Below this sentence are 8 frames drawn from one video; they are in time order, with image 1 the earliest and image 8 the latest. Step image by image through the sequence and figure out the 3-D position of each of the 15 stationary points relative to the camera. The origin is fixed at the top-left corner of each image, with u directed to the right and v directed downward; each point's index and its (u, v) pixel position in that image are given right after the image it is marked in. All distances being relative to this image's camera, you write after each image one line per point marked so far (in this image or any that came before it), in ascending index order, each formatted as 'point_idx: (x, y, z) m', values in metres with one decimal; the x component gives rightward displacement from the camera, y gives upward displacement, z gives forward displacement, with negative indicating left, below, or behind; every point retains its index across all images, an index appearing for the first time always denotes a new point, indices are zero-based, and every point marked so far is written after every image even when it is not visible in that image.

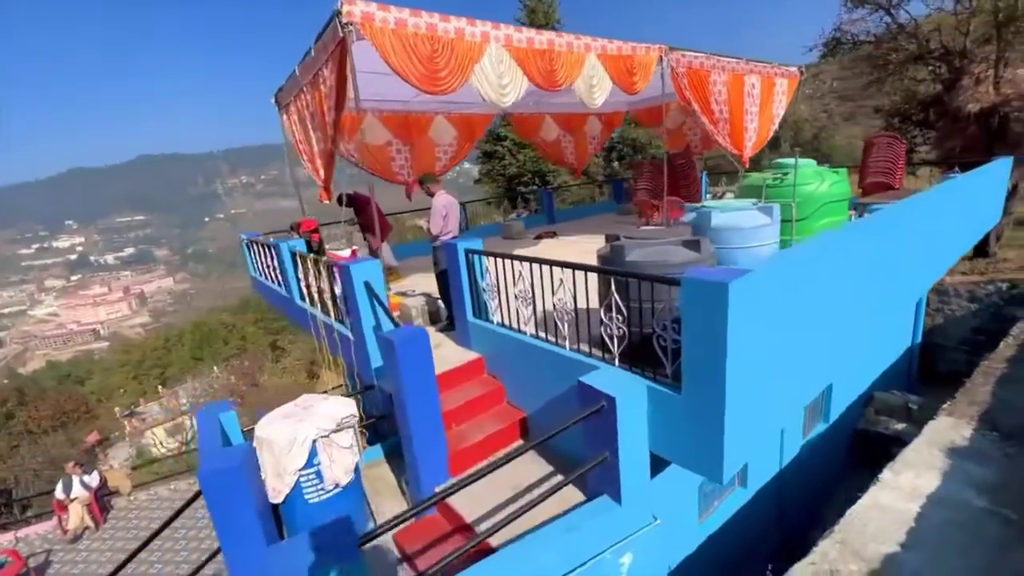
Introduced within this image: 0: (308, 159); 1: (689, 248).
0: (-3.0, +1.9, +6.7) m
1: (+1.4, +0.3, +3.5) m
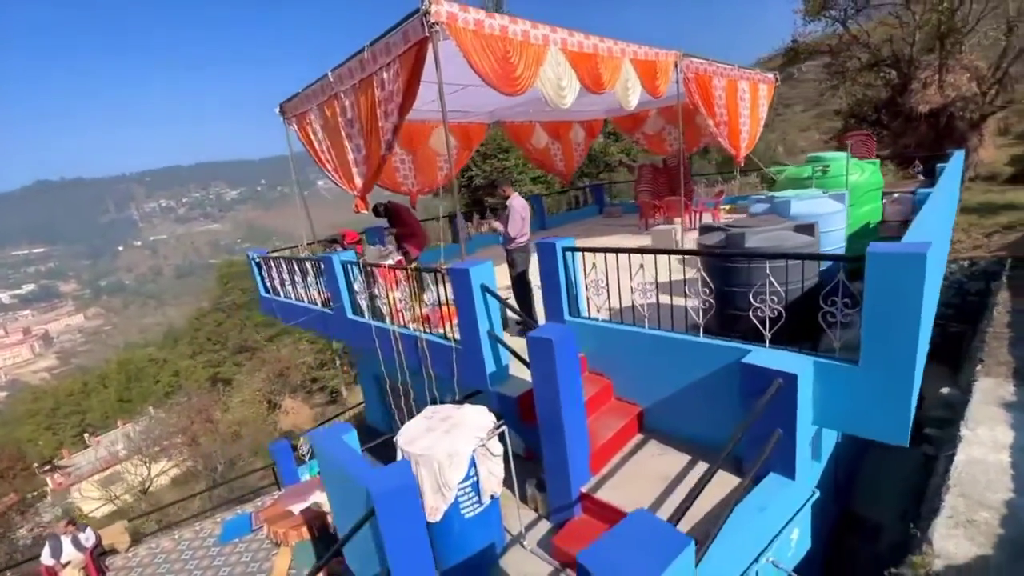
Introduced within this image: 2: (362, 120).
0: (-2.5, +1.7, +6.4) m
1: (+2.4, +0.4, +3.7) m
2: (-1.8, +2.0, +5.5) m
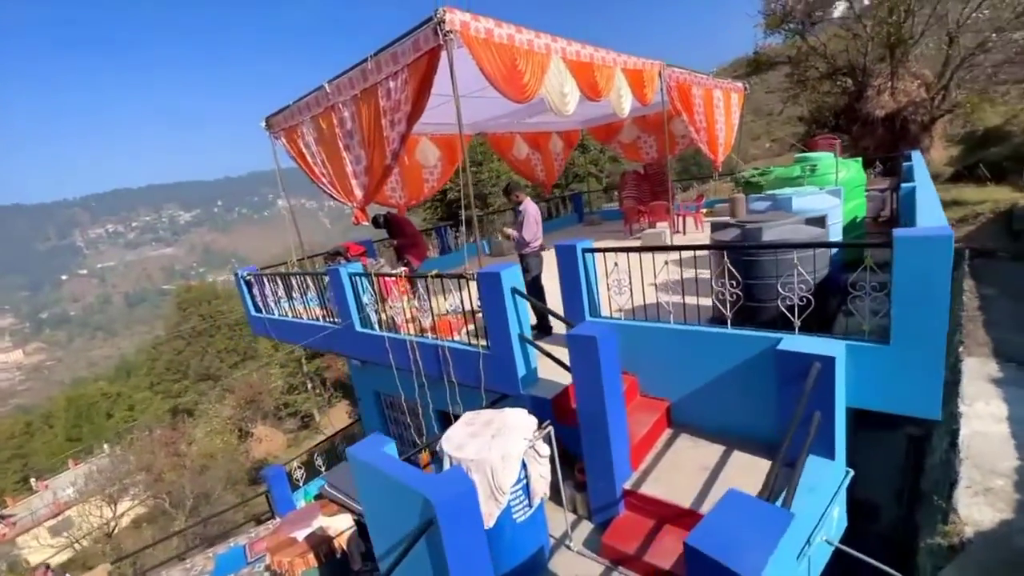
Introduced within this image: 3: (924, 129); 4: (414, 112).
0: (-2.5, +1.5, +6.3) m
1: (+2.6, +0.5, +3.8) m
2: (-1.8, +1.9, +5.4) m
3: (+10.0, +3.9, +10.9) m
4: (-1.0, +1.8, +4.6) m
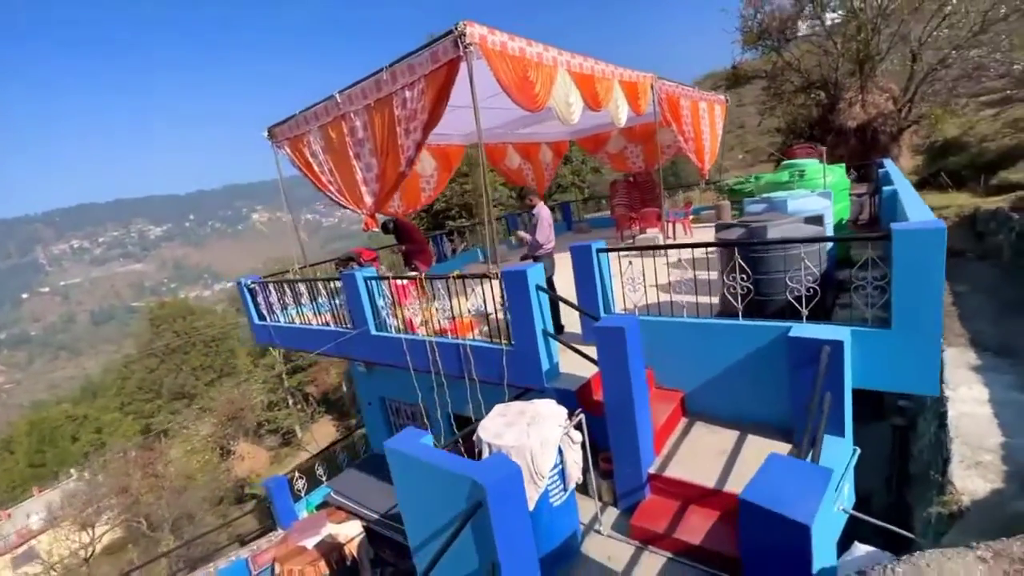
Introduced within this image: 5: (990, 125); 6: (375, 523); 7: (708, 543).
0: (-2.4, +1.4, +6.4) m
1: (+2.8, +0.6, +4.1) m
2: (-1.7, +1.8, +5.6) m
3: (+9.8, +3.8, +11.6) m
4: (-0.9, +1.8, +4.8) m
5: (+17.5, +5.9, +16.4) m
6: (-2.0, -3.4, +6.6) m
7: (+1.3, -1.7, +3.1) m
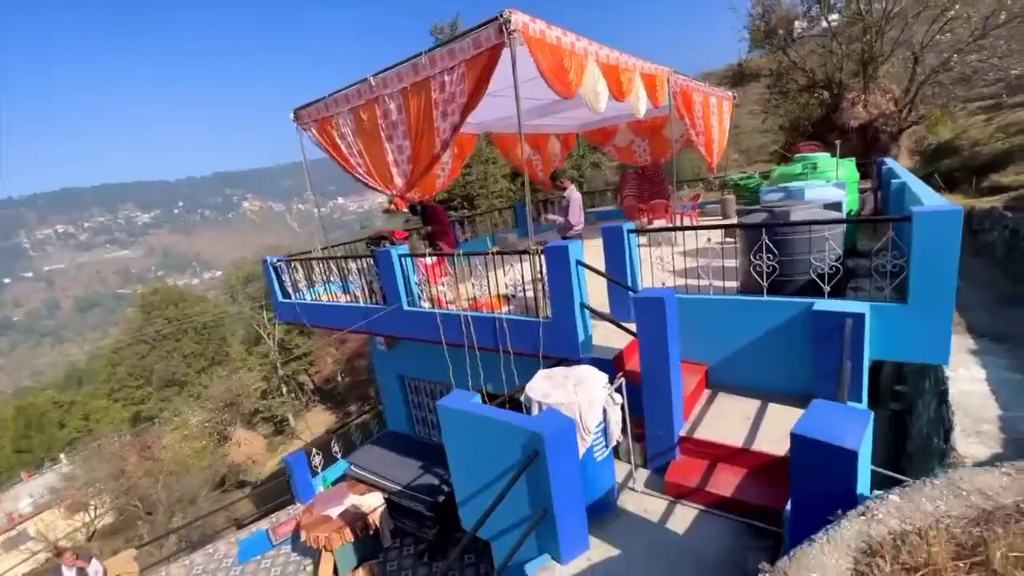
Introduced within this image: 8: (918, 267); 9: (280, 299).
0: (-2.1, +1.7, +6.6) m
1: (+3.2, +0.8, +4.4) m
2: (-1.3, +2.1, +5.8) m
3: (+10.1, +4.0, +12.0) m
4: (-0.5, +2.1, +5.0) m
5: (+17.7, +5.9, +16.9) m
6: (-1.8, -3.1, +6.8) m
7: (+1.7, -1.5, +3.4) m
8: (+3.1, +0.2, +3.5) m
9: (-3.9, -0.2, +7.5) m
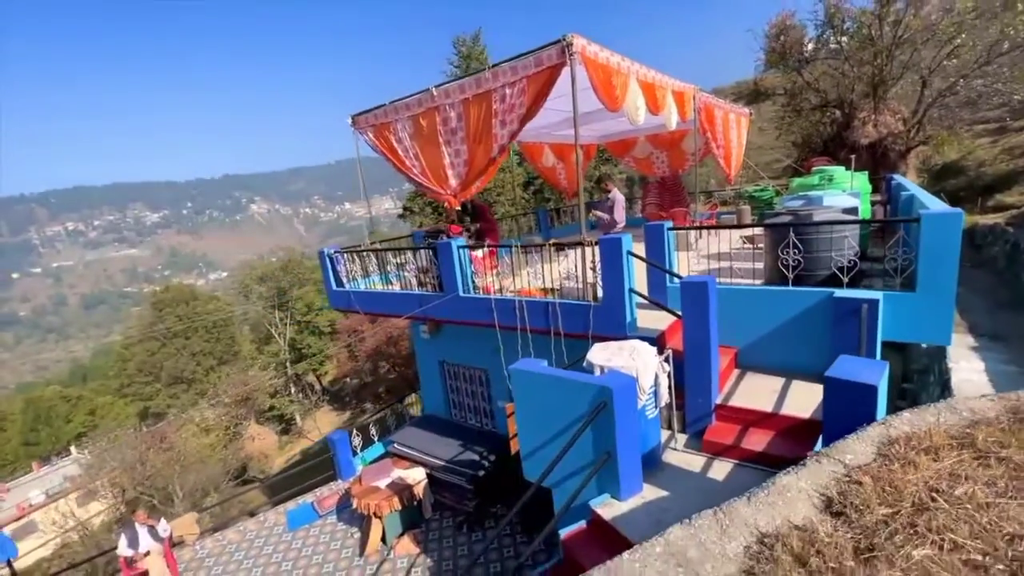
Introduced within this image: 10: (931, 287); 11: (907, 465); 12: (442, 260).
0: (-1.4, +1.9, +7.3) m
1: (+3.8, +0.8, +5.1) m
2: (-0.6, +2.3, +6.5) m
3: (+10.9, +3.7, +12.6) m
4: (+0.2, +2.2, +5.7) m
5: (+18.6, +5.3, +17.5) m
6: (-1.2, -3.0, +7.4) m
7: (+2.3, -1.4, +3.9) m
8: (+3.7, +0.2, +4.1) m
9: (-3.2, 0.0, +8.1) m
10: (+3.8, 0.0, +4.1) m
11: (+1.7, -0.8, +1.9) m
12: (-1.0, +0.4, +6.3) m
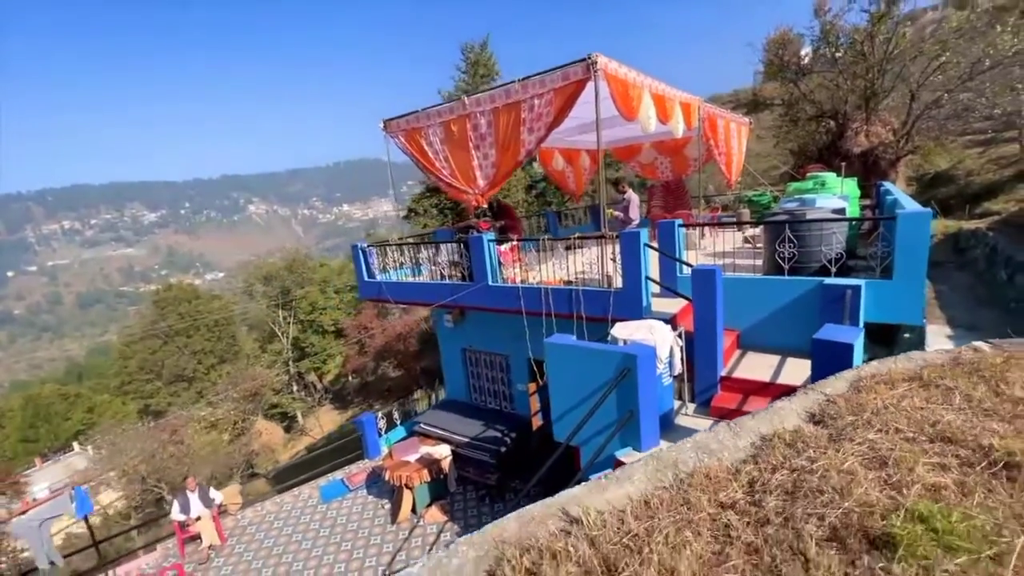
0: (-1.0, +2.0, +8.0) m
1: (+4.2, +0.9, +5.8) m
2: (-0.2, +2.4, +7.2) m
3: (+11.3, +3.6, +13.4) m
4: (+0.6, +2.4, +6.4) m
5: (+18.9, +5.2, +18.4) m
6: (-0.9, -2.8, +8.1) m
7: (+2.6, -1.3, +4.6) m
8: (+4.1, +0.4, +4.8) m
9: (-2.9, +0.2, +8.8) m
10: (+4.2, +0.1, +4.8) m
11: (+2.1, -0.6, +2.6) m
12: (-0.6, +0.5, +7.0) m
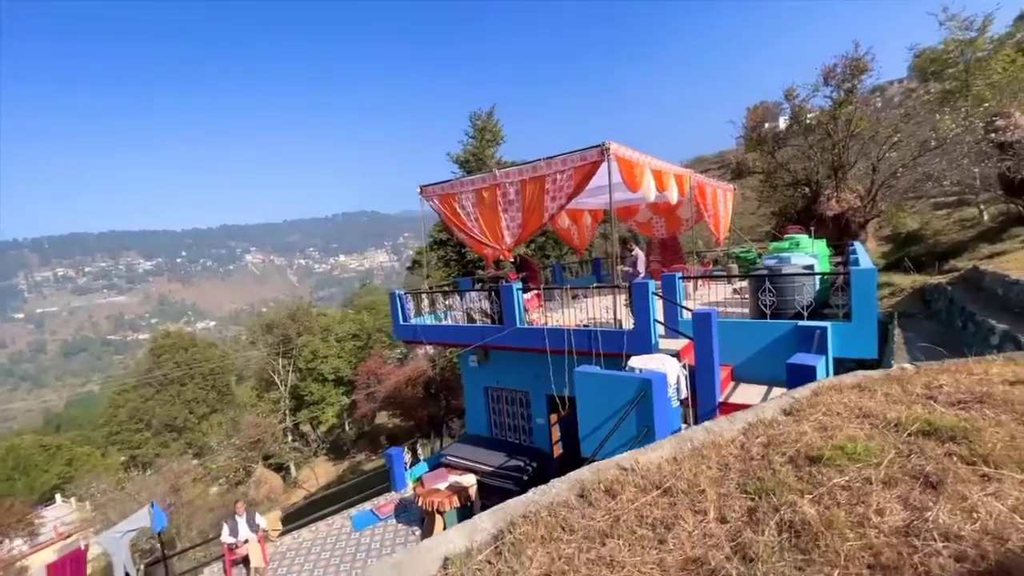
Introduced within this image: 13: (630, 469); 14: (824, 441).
0: (-0.6, +1.2, +9.3) m
1: (+4.6, +0.3, +7.1) m
2: (+0.2, +1.6, +8.6) m
3: (+11.6, +2.0, +15.0) m
4: (+1.1, +1.6, +7.8) m
5: (+19.3, +2.9, +20.3) m
6: (-0.5, -3.7, +8.8) m
7: (+3.1, -1.8, +5.7) m
8: (+4.6, -0.2, +6.0) m
9: (-2.4, -0.8, +9.9) m
10: (+4.7, -0.4, +6.0) m
11: (+2.6, -0.9, +3.7) m
12: (-0.2, -0.2, +8.2) m
13: (+0.8, -1.2, +3.0) m
14: (+2.0, -1.0, +2.8) m
